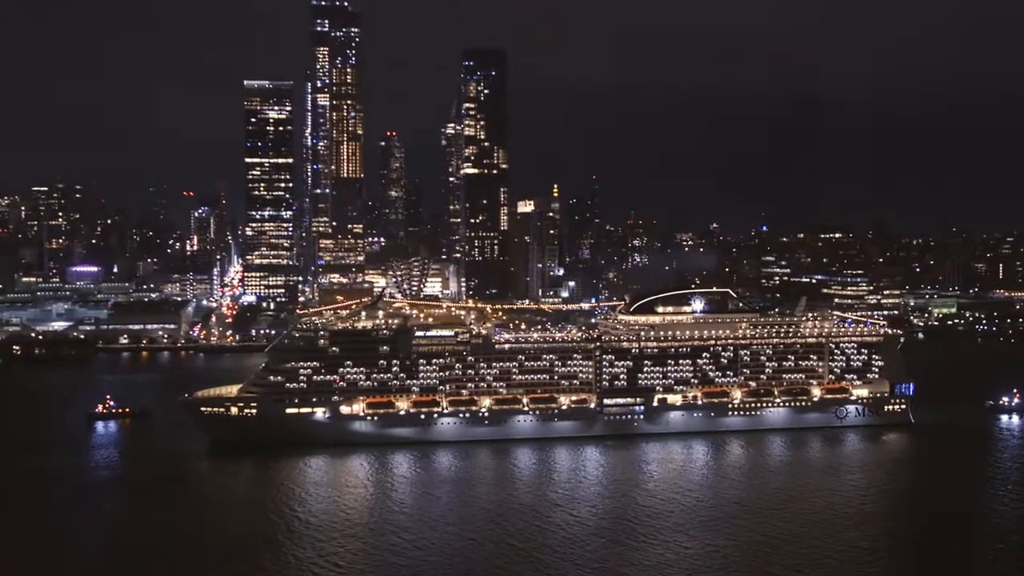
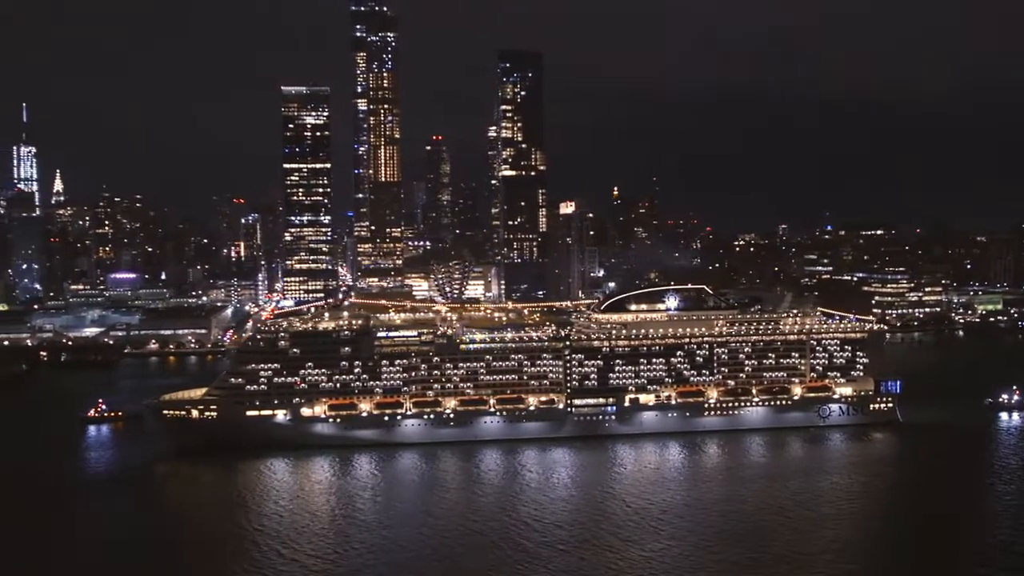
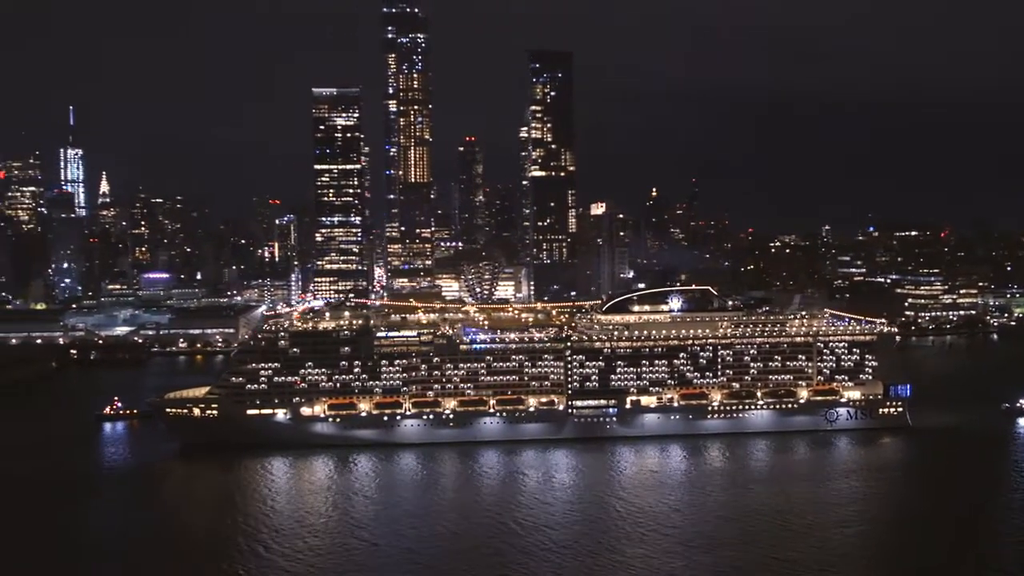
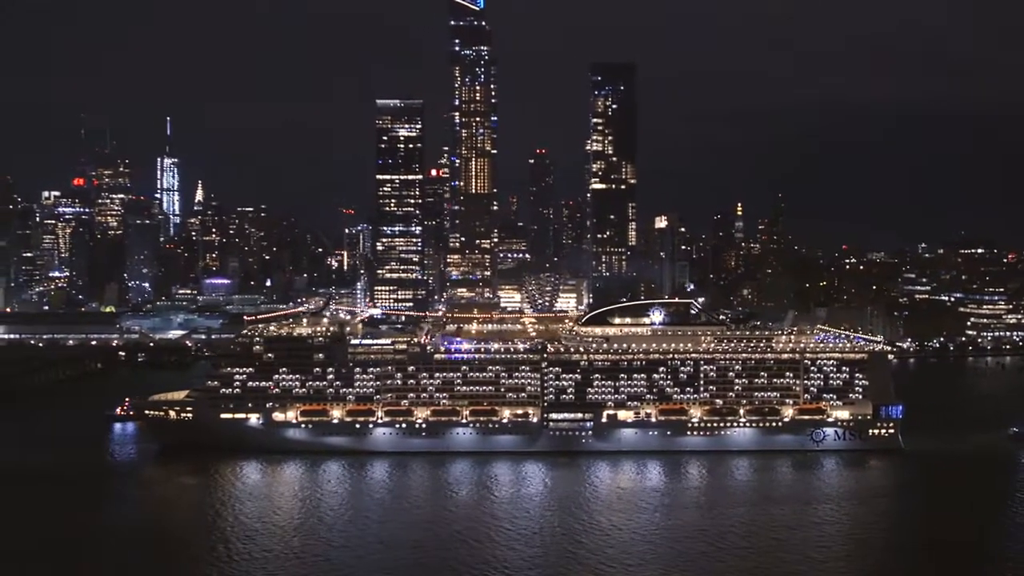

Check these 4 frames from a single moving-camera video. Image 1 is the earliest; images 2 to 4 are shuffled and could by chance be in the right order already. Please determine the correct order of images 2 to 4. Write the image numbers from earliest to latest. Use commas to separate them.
2, 3, 4
